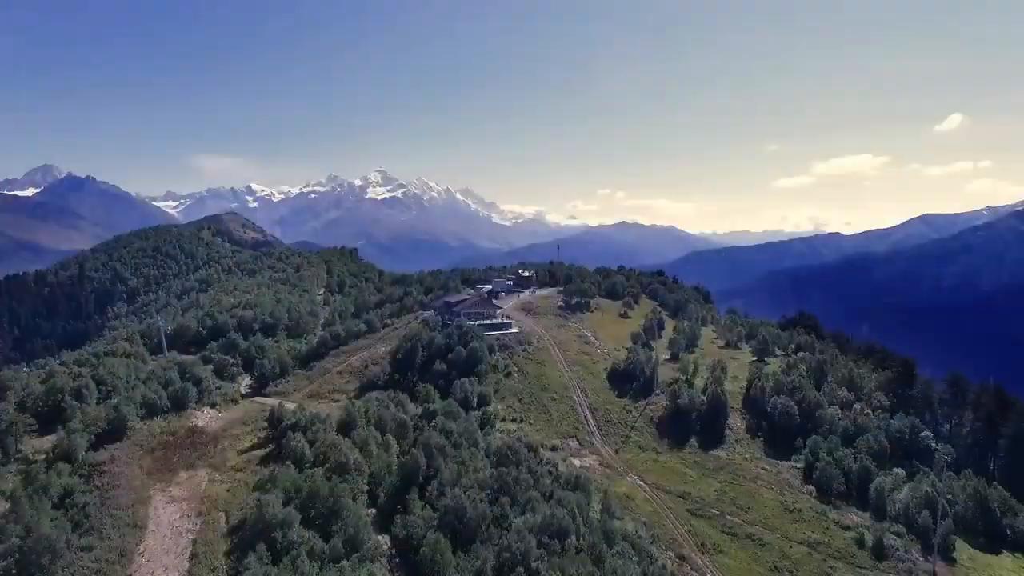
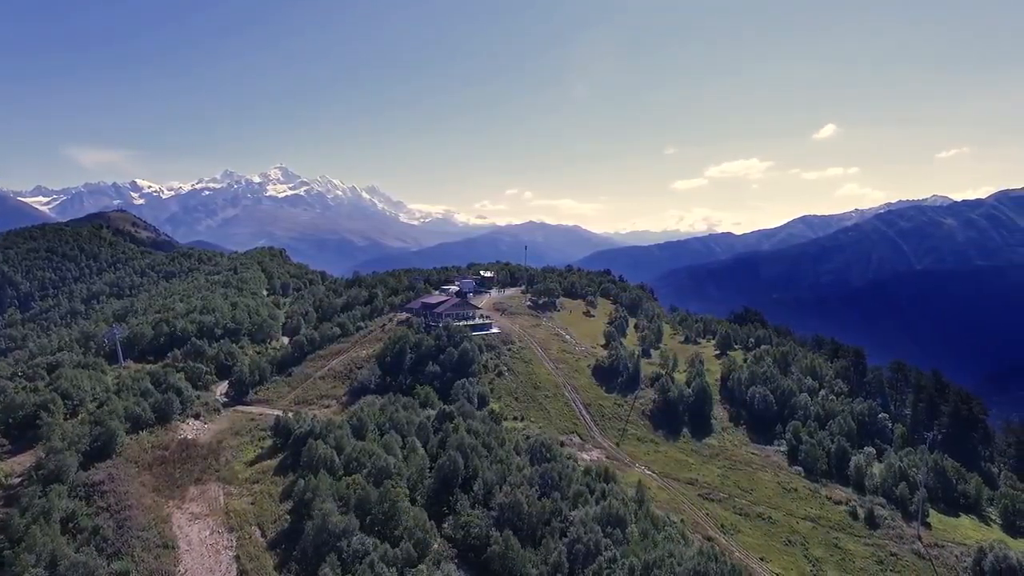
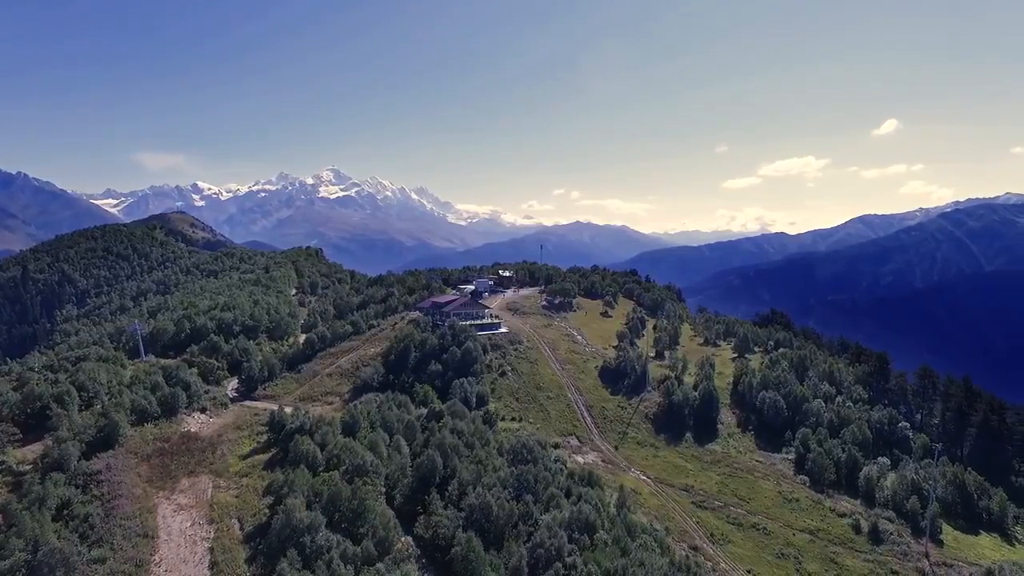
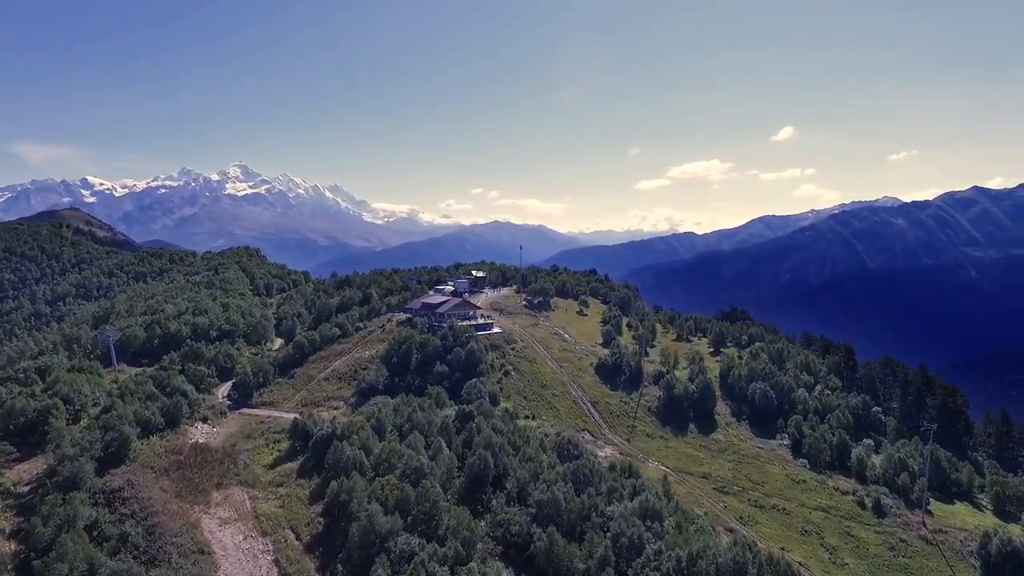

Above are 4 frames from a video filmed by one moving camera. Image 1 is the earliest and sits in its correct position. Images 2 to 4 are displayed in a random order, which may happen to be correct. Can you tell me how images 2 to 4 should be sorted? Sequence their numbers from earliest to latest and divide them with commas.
3, 2, 4
